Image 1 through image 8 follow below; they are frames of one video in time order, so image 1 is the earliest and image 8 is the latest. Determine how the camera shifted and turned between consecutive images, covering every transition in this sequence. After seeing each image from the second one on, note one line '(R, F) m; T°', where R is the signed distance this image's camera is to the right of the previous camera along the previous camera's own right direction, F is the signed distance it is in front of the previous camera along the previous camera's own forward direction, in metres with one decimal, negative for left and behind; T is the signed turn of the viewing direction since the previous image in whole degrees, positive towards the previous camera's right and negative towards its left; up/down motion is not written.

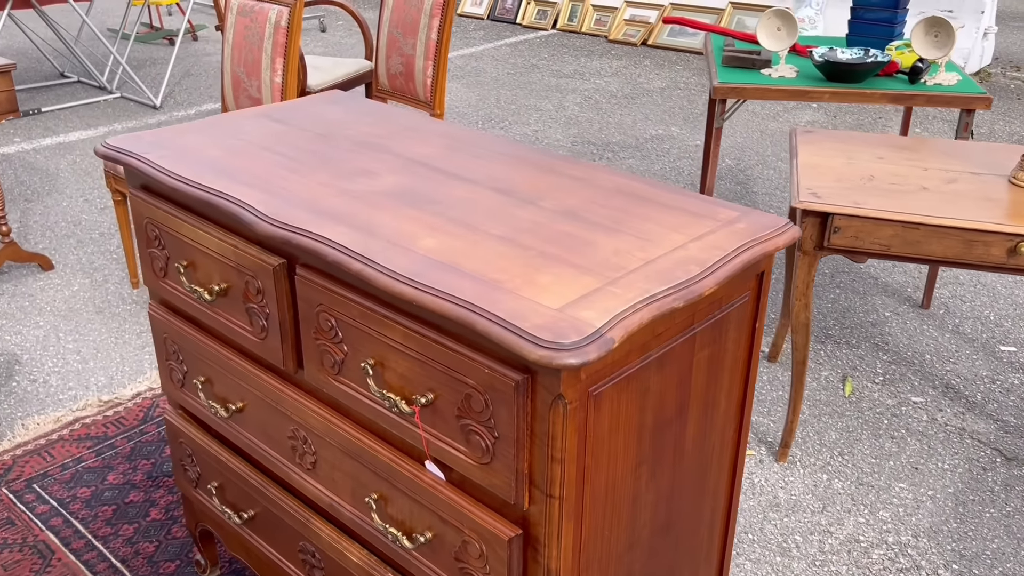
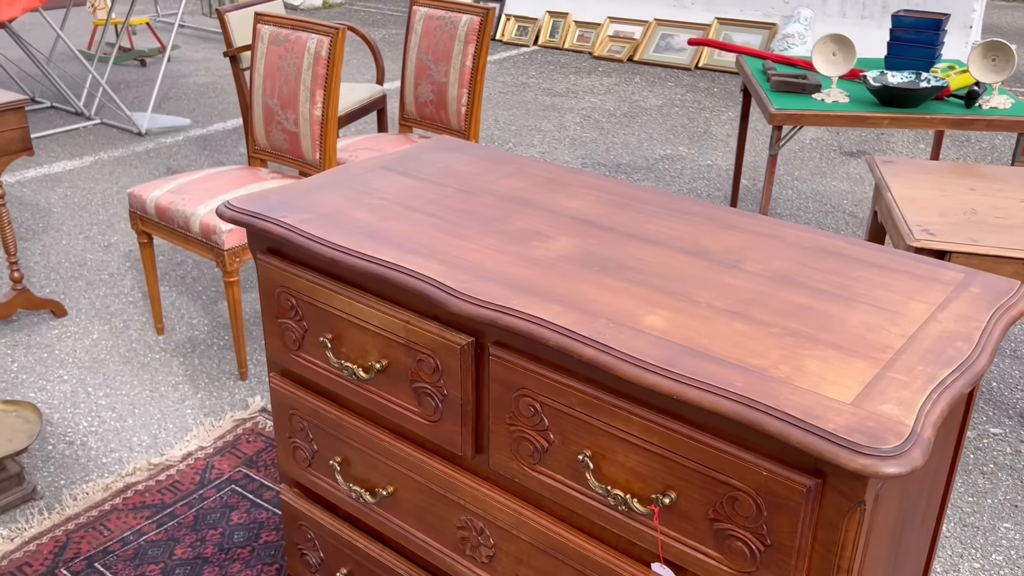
(-0.3, +0.1) m; +3°
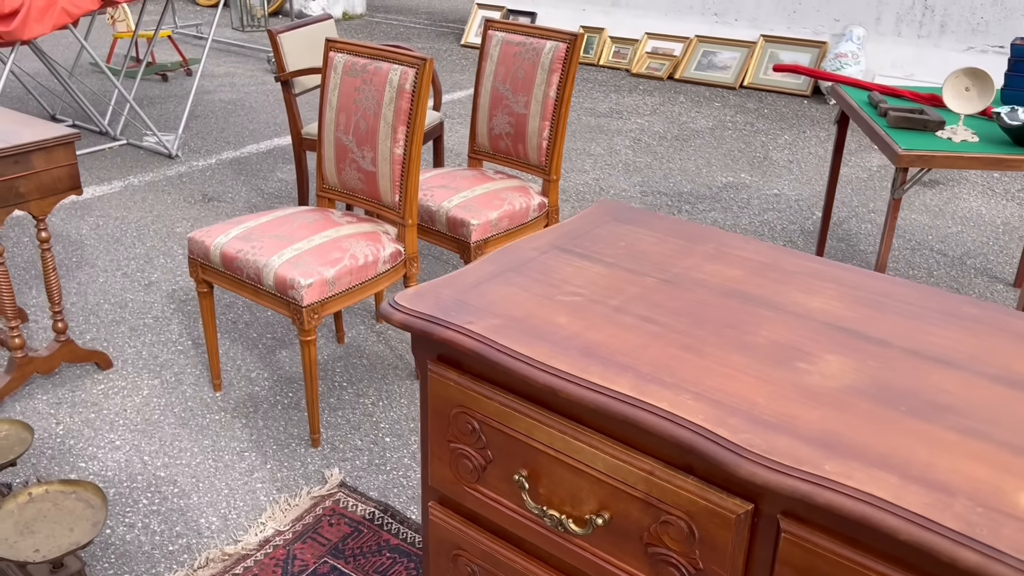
(-0.3, +0.2) m; 0°
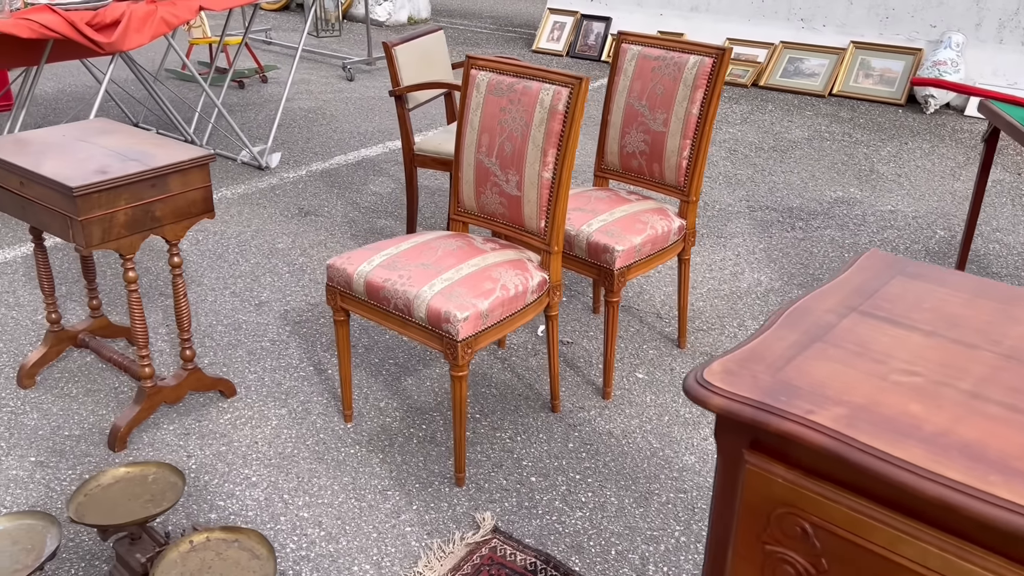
(-0.3, +0.1) m; -2°
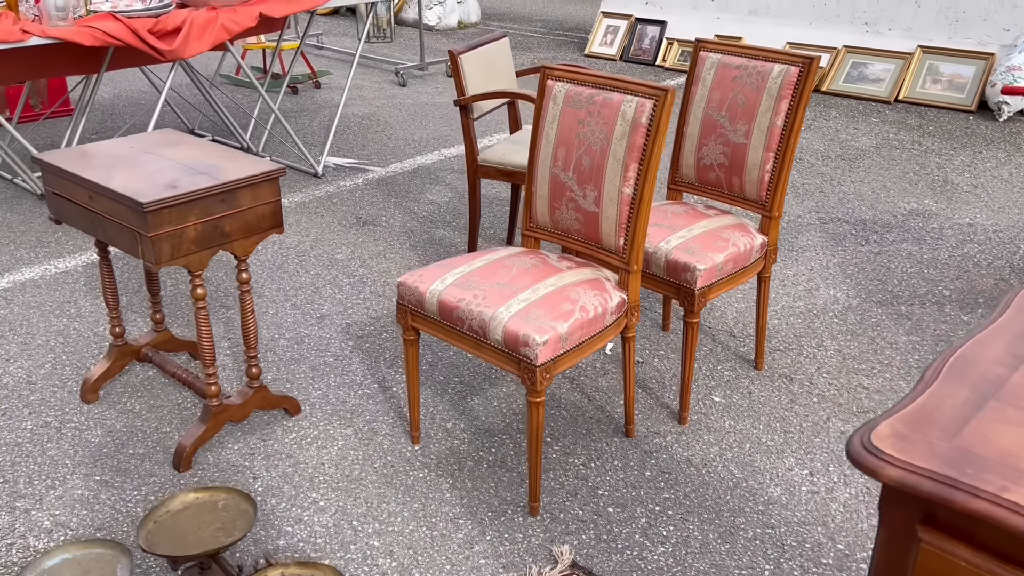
(-0.1, +0.1) m; -2°
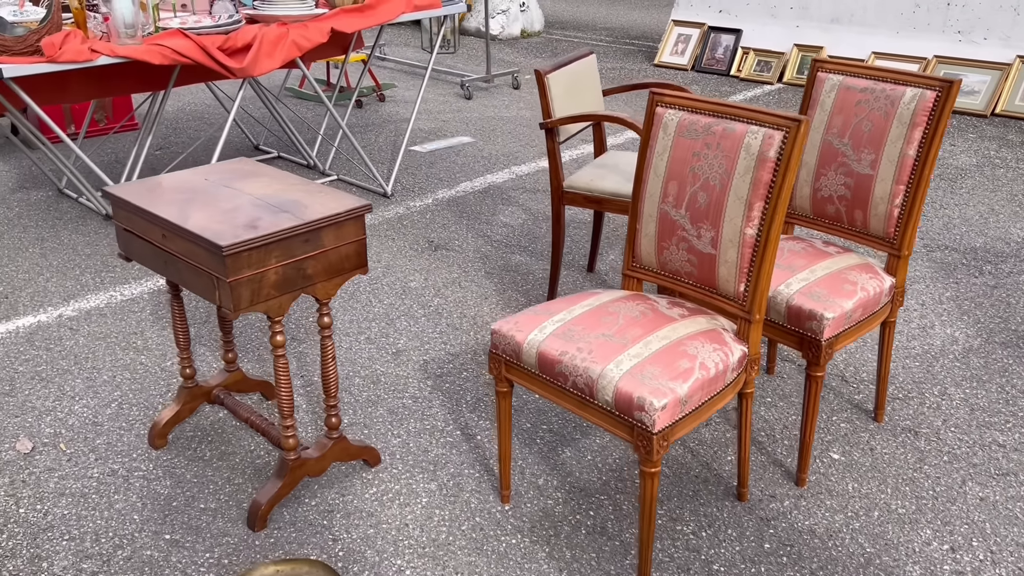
(-0.1, +0.2) m; -3°
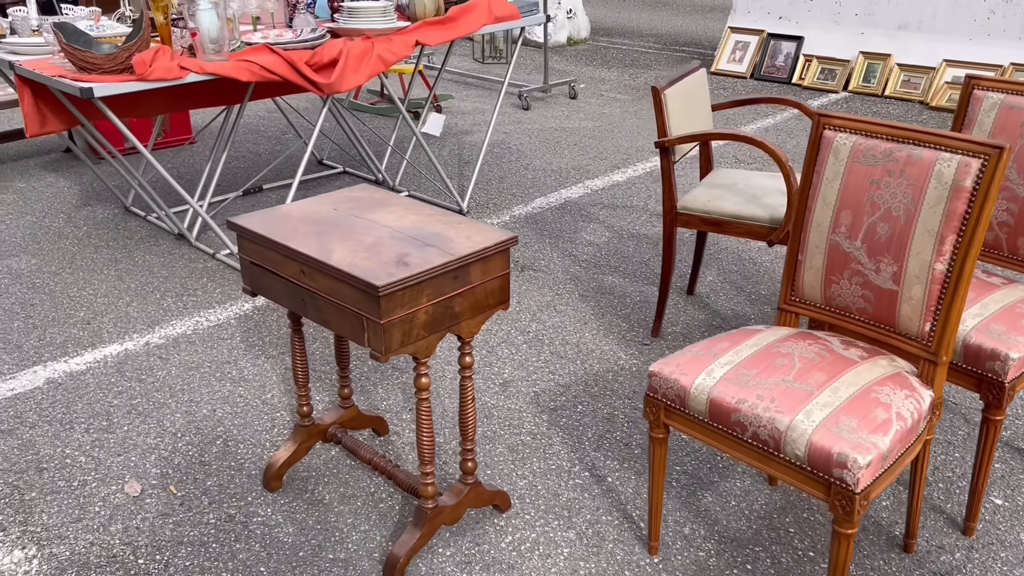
(-0.3, +0.1) m; -1°
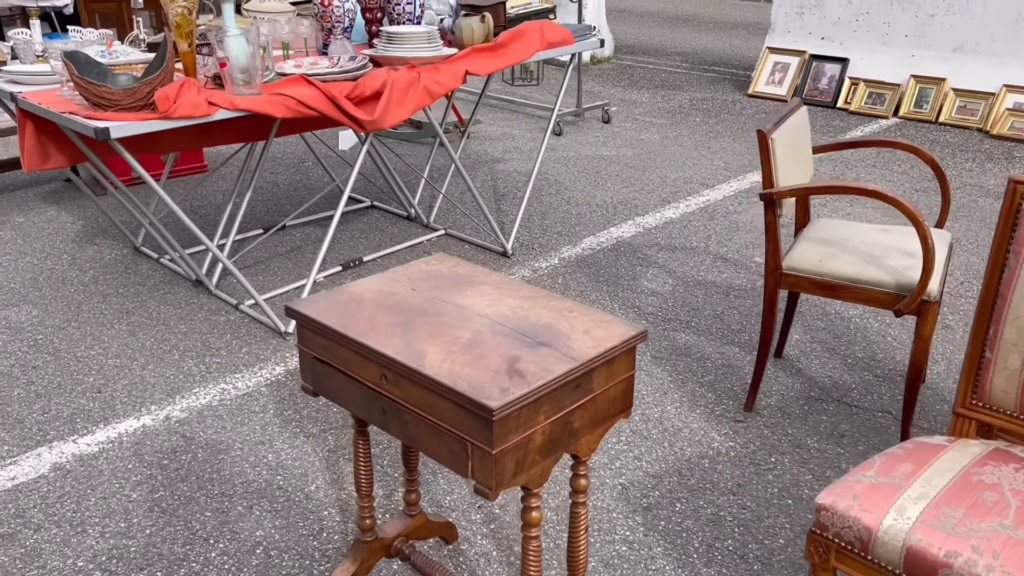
(-0.2, +0.3) m; 0°
